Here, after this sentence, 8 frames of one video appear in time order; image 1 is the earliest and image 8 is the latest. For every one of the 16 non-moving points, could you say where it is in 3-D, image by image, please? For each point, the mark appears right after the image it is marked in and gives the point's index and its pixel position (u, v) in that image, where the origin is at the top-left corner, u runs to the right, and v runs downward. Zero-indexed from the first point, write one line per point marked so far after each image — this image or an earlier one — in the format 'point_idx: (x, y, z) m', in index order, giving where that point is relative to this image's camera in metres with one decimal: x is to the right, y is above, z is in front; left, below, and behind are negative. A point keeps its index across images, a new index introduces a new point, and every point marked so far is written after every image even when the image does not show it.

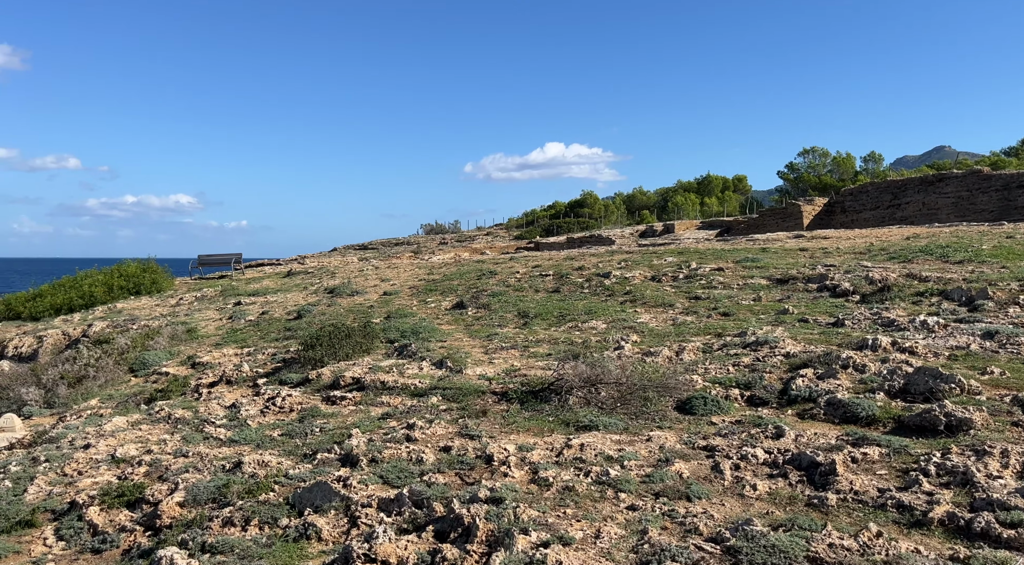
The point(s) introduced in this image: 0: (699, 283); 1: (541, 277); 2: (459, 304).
0: (+3.1, -0.1, +13.3) m
1: (+0.6, +0.1, +17.0) m
2: (-1.0, -0.5, +15.6) m
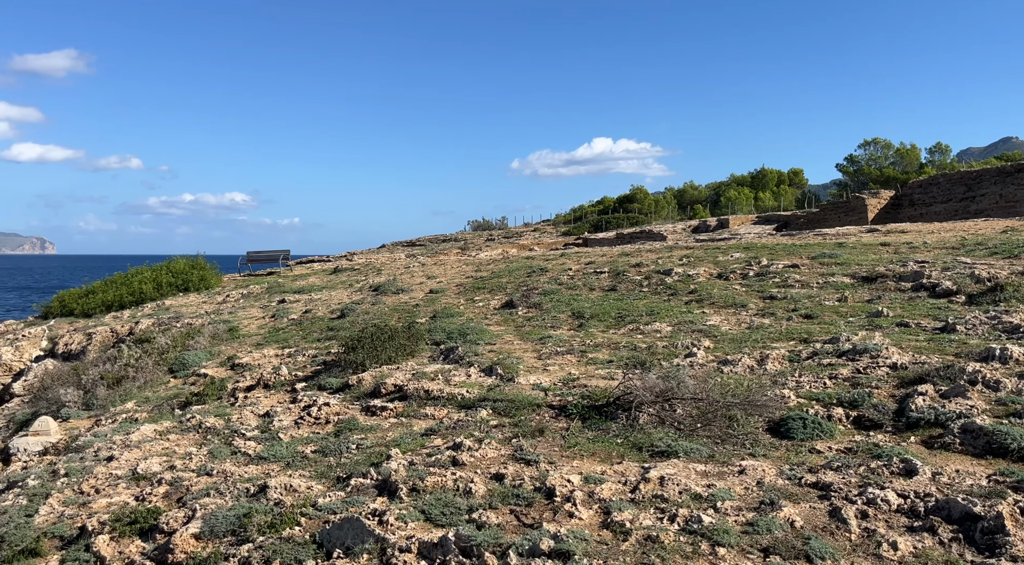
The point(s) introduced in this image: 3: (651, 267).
0: (+4.0, -0.1, +12.2) m
1: (+1.7, +0.2, +16.0) m
2: (-0.1, -0.4, +14.8) m
3: (+2.7, +0.3, +15.5) m
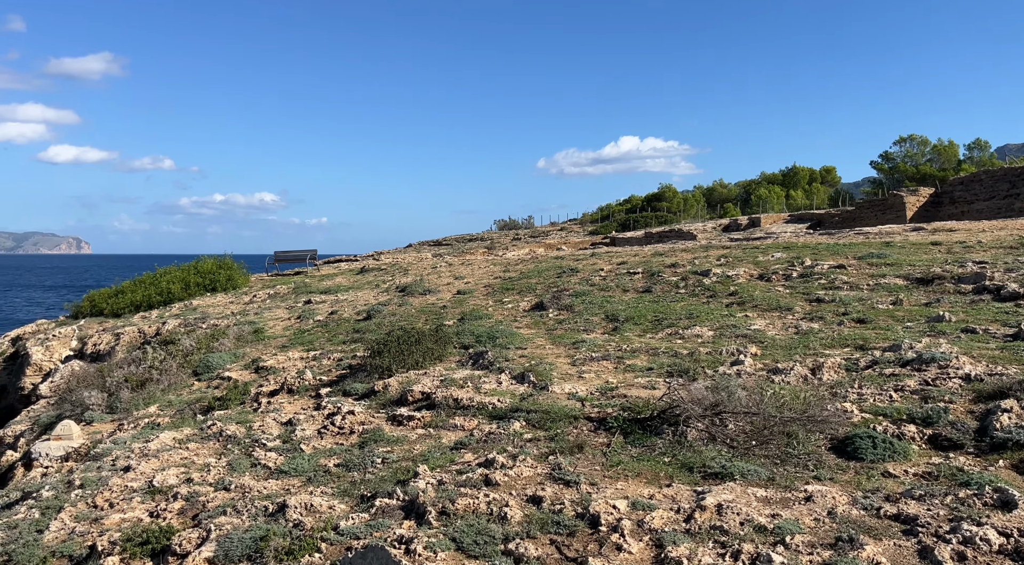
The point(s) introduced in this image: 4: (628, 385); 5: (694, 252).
0: (+4.4, -0.1, +11.6) m
1: (+2.3, +0.1, +15.4) m
2: (+0.5, -0.4, +14.3) m
3: (+3.3, +0.3, +15.0) m
4: (+1.1, -1.0, +7.8) m
5: (+4.0, +0.6, +17.4) m
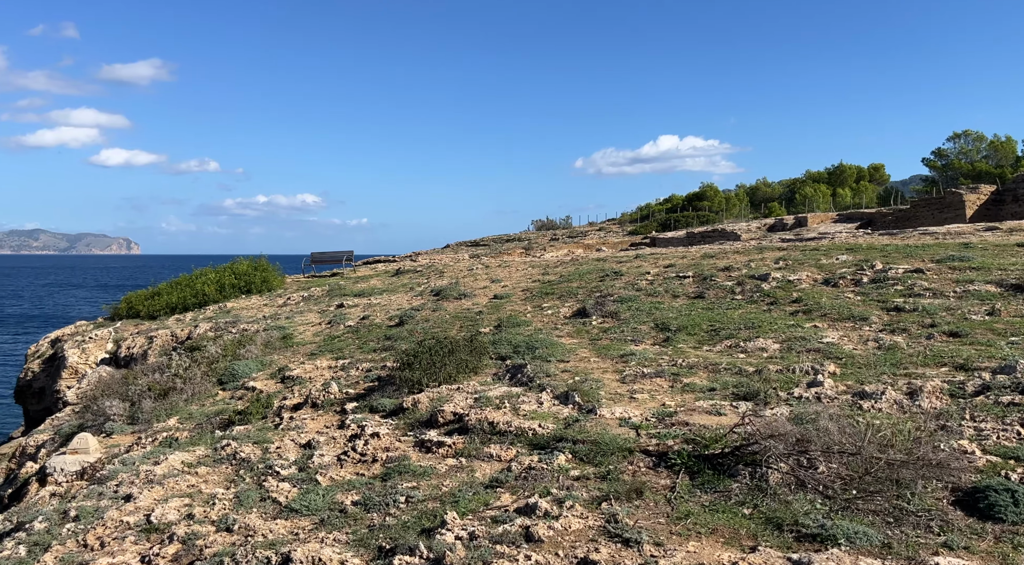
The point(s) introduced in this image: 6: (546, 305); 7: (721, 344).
0: (+5.0, -0.2, +10.4) m
1: (+3.0, +0.1, +14.4) m
2: (+1.2, -0.5, +13.3) m
3: (+4.0, +0.2, +13.9) m
4: (+1.5, -1.1, +6.8) m
5: (+4.8, +0.5, +16.2) m
6: (+0.6, -0.4, +14.4) m
7: (+2.6, -0.8, +9.8) m
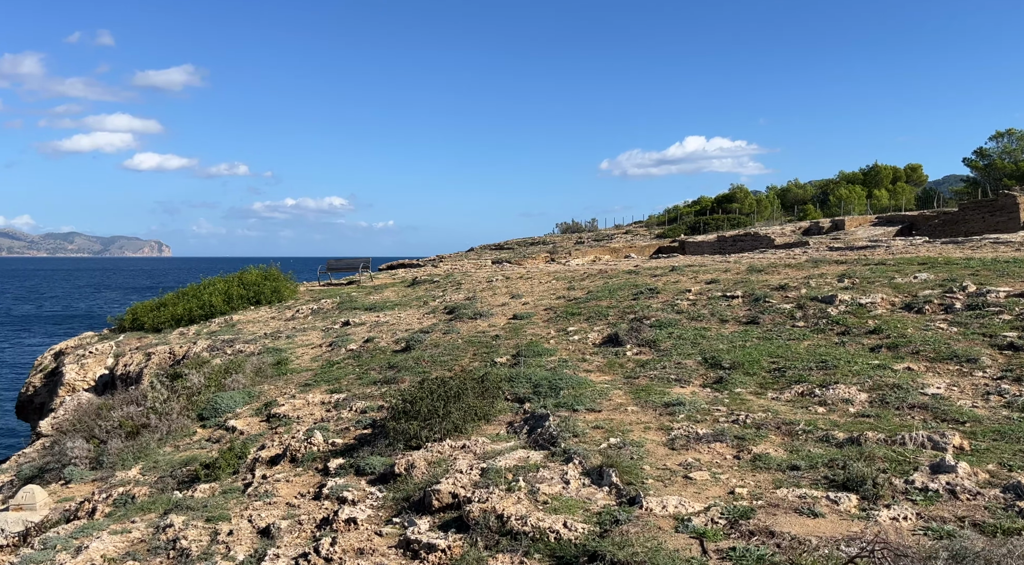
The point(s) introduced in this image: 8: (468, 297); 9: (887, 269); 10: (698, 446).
0: (+5.2, -0.5, +8.5) m
1: (+3.4, -0.3, +12.5) m
2: (+1.5, -0.8, +11.5) m
3: (+4.3, -0.2, +11.9) m
4: (+1.6, -1.4, +4.9) m
5: (+5.2, +0.2, +14.3) m
6: (+1.0, -0.7, +12.6) m
7: (+2.8, -1.1, +7.9) m
8: (-1.0, -0.3, +18.3) m
9: (+6.2, +0.2, +13.0) m
10: (+1.5, -1.3, +6.5) m
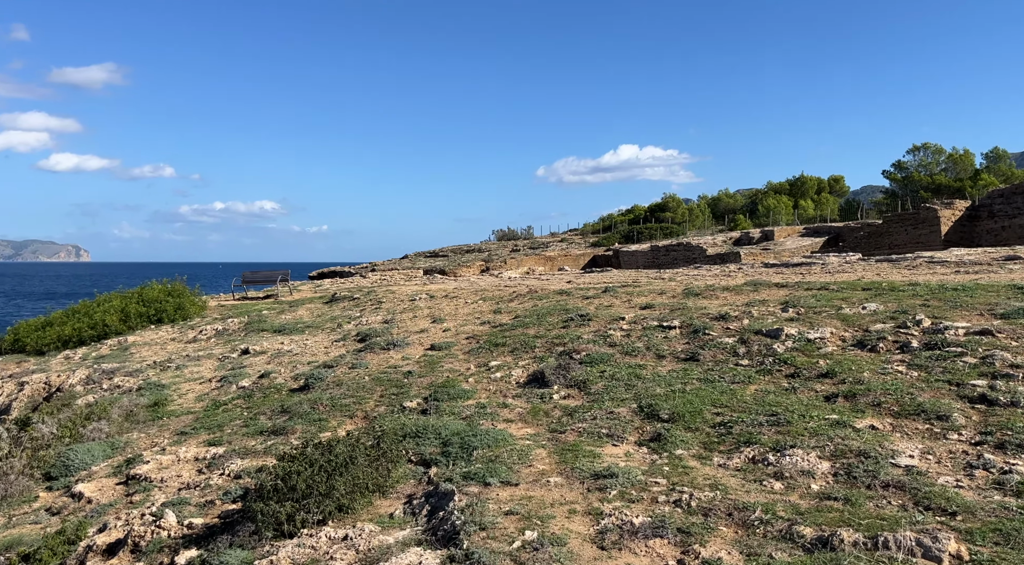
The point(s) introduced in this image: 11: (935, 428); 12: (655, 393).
0: (+4.3, -0.9, +7.5) m
1: (+2.1, -0.7, +11.4) m
2: (+0.4, -1.2, +10.2) m
3: (+3.1, -0.6, +10.9) m
4: (+1.0, -1.7, +3.7) m
5: (+3.8, -0.2, +13.3) m
6: (-0.2, -1.2, +11.2) m
7: (+1.9, -1.5, +6.7) m
8: (-2.7, -0.8, +16.8) m
9: (+4.9, -0.2, +12.1) m
10: (+0.8, -1.7, +5.2) m
11: (+3.5, -1.2, +6.5) m
12: (+1.6, -1.2, +9.0) m
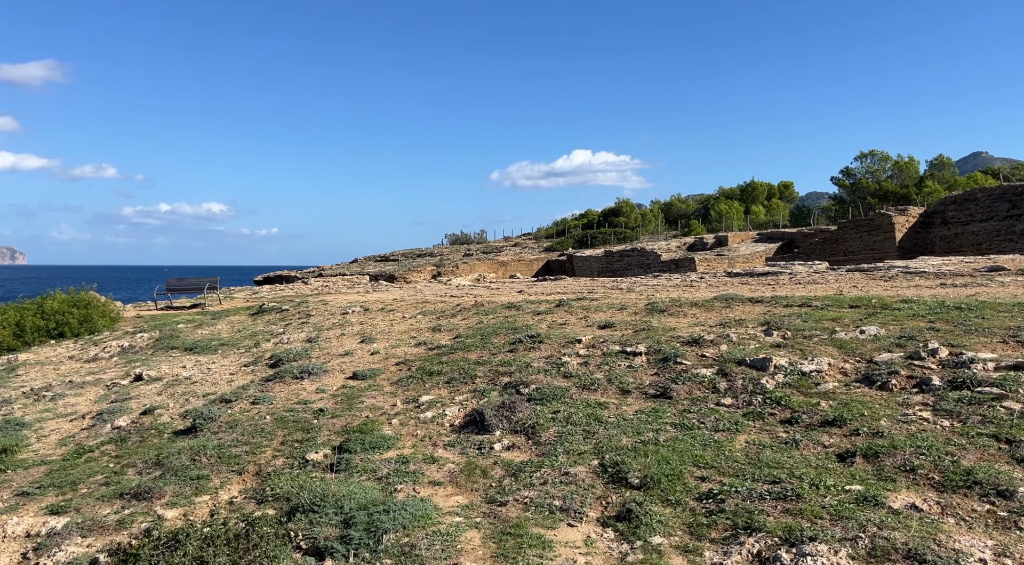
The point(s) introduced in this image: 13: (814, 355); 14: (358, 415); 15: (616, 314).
0: (+3.7, -1.1, +5.8) m
1: (+1.3, -0.9, +9.6) m
2: (-0.4, -1.5, +8.3) m
3: (+2.4, -0.8, +9.1) m
4: (+0.7, -1.9, +1.8) m
5: (+2.9, -0.5, +11.6) m
6: (-1.0, -1.4, +9.3) m
7: (+1.4, -1.6, +4.9) m
8: (-3.8, -1.0, +14.7) m
9: (+4.1, -0.4, +10.4) m
10: (+0.4, -1.9, +3.3) m
11: (+3.0, -1.4, +4.8) m
12: (+0.9, -1.4, +7.2) m
13: (+3.2, -0.8, +8.5) m
14: (-1.8, -1.5, +9.1) m
15: (+1.7, -0.5, +13.0) m
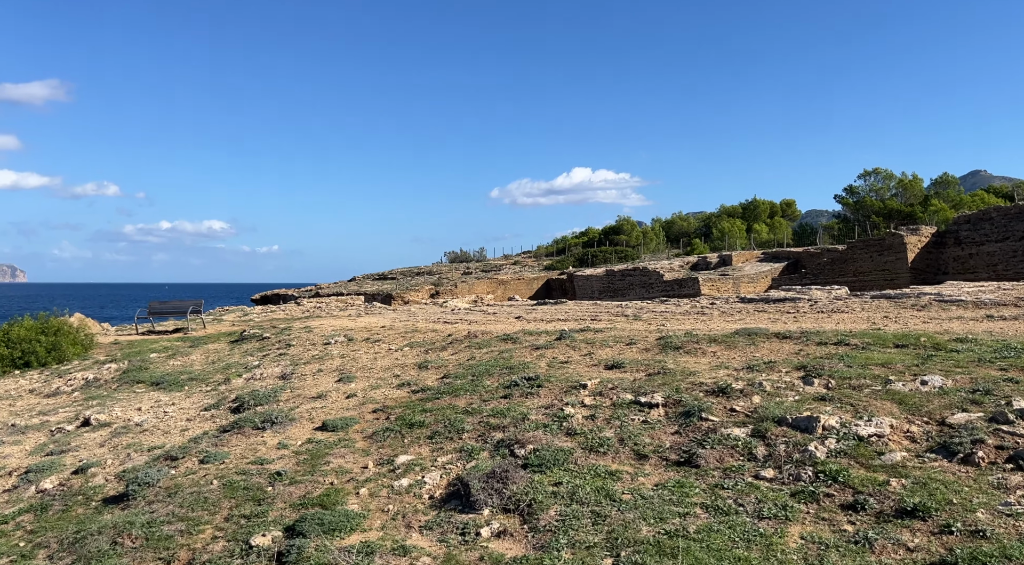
0: (+3.7, -1.4, +4.3) m
1: (+1.3, -1.3, +8.1) m
2: (-0.4, -1.8, +6.8) m
3: (+2.3, -1.2, +7.7) m
4: (+0.6, -2.2, +0.3) m
5: (+2.9, -0.9, +10.1) m
6: (-1.1, -1.8, +7.8) m
7: (+1.3, -1.9, +3.4) m
8: (-3.8, -1.5, +13.2) m
9: (+4.0, -0.8, +9.0) m
10: (+0.3, -2.1, +1.8) m
11: (+2.9, -1.7, +3.3) m
12: (+0.9, -1.8, +5.7) m
13: (+3.2, -1.1, +7.0) m
14: (-1.8, -1.9, +7.7) m
15: (+1.6, -1.0, +11.6) m
